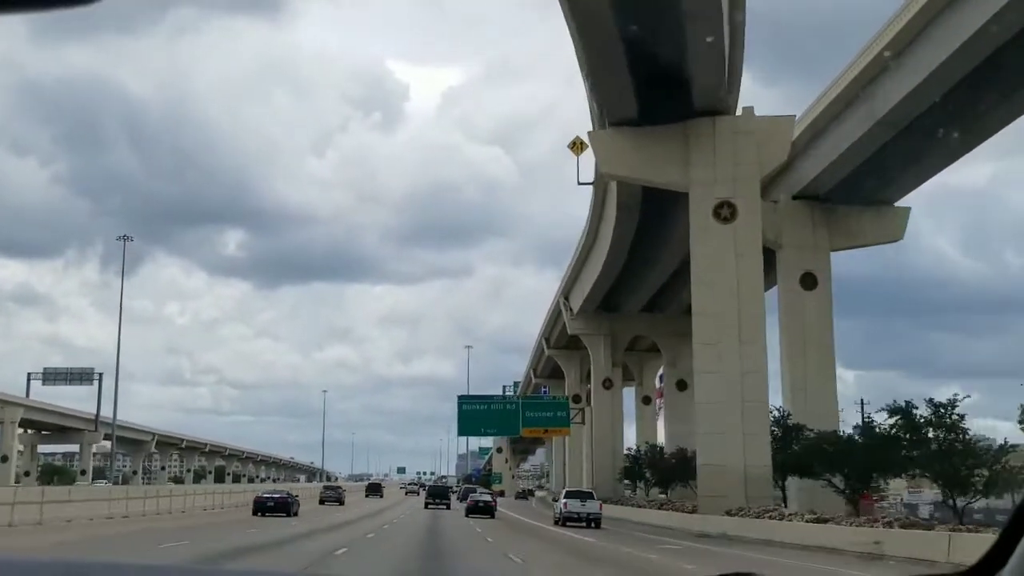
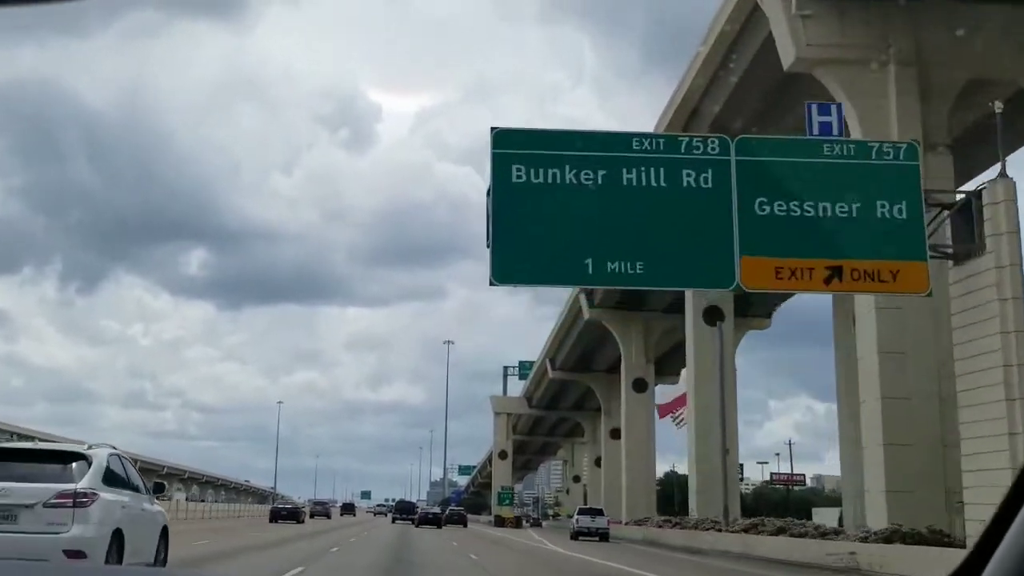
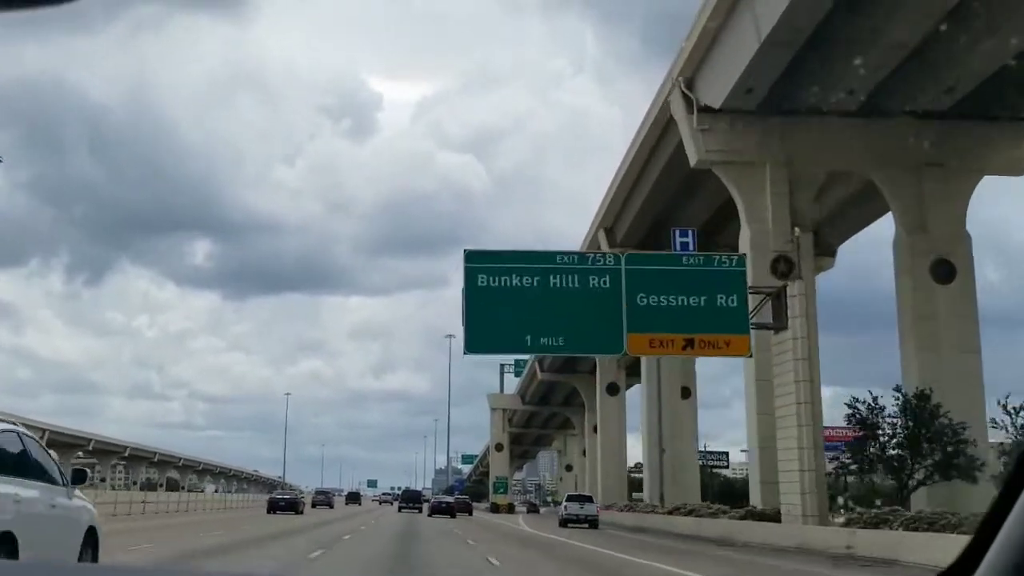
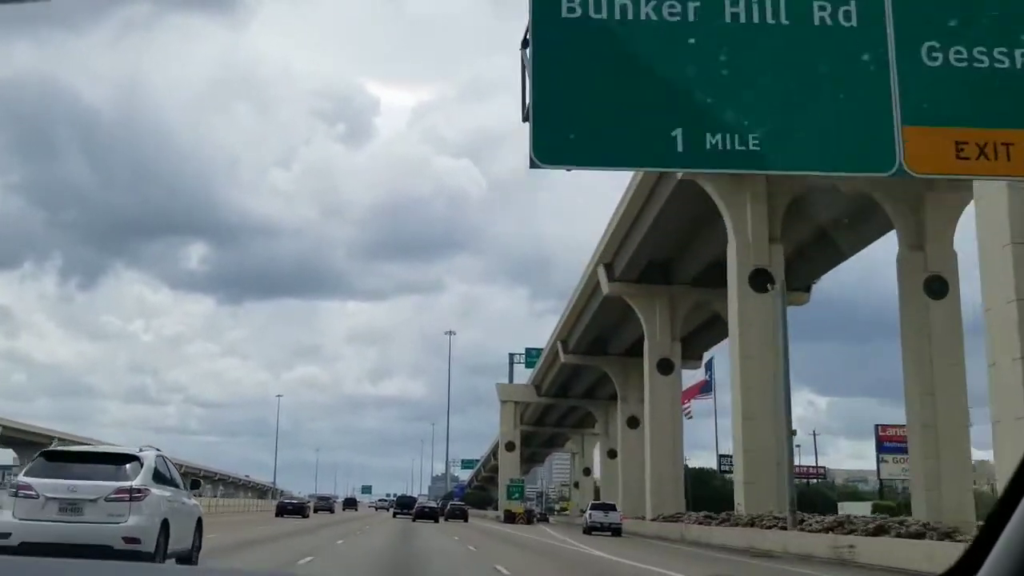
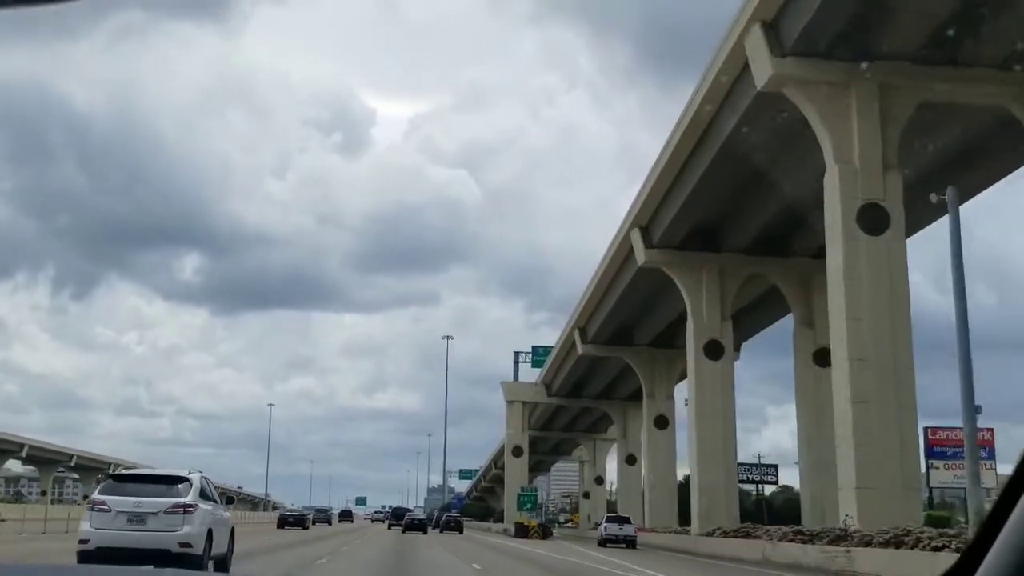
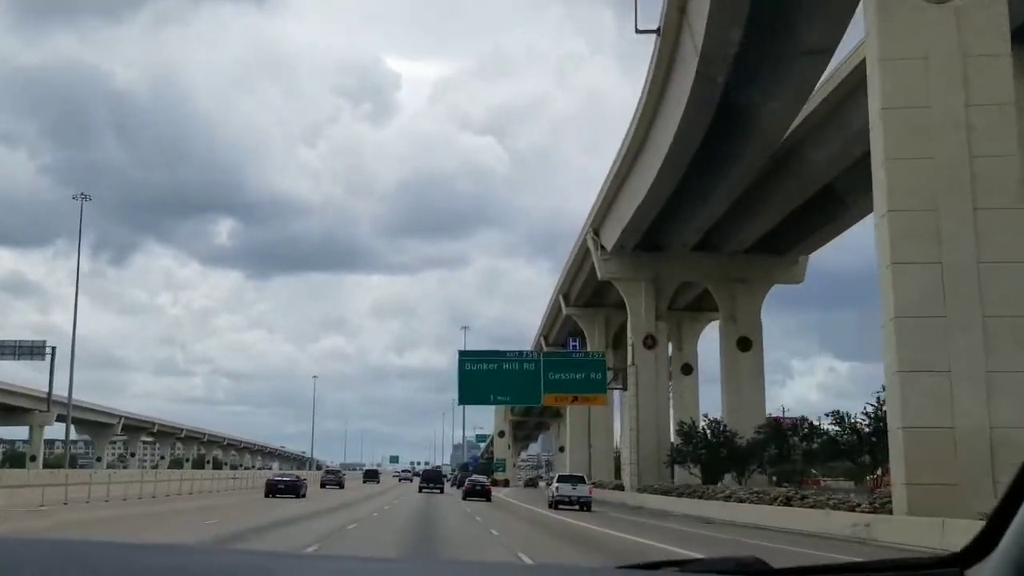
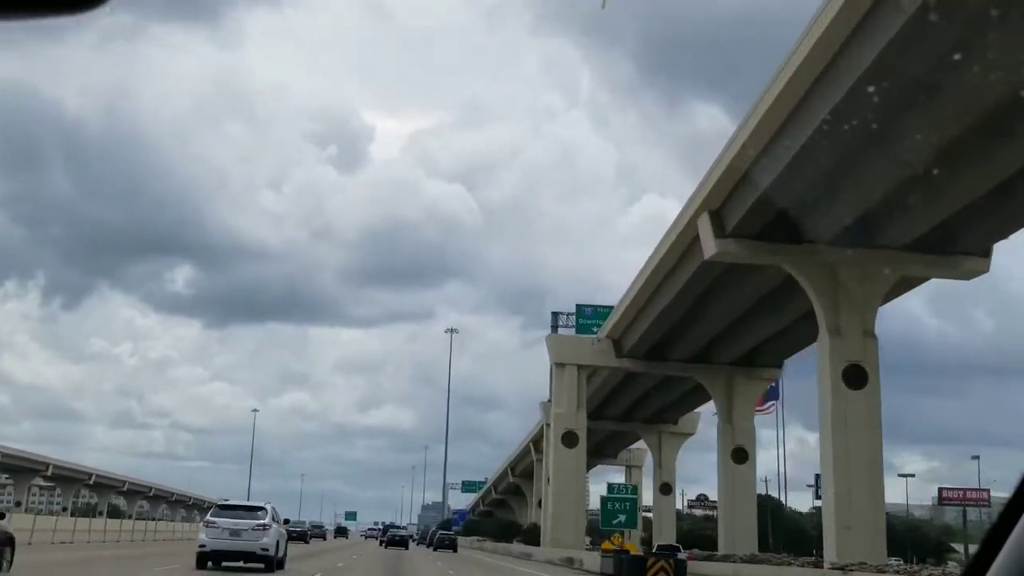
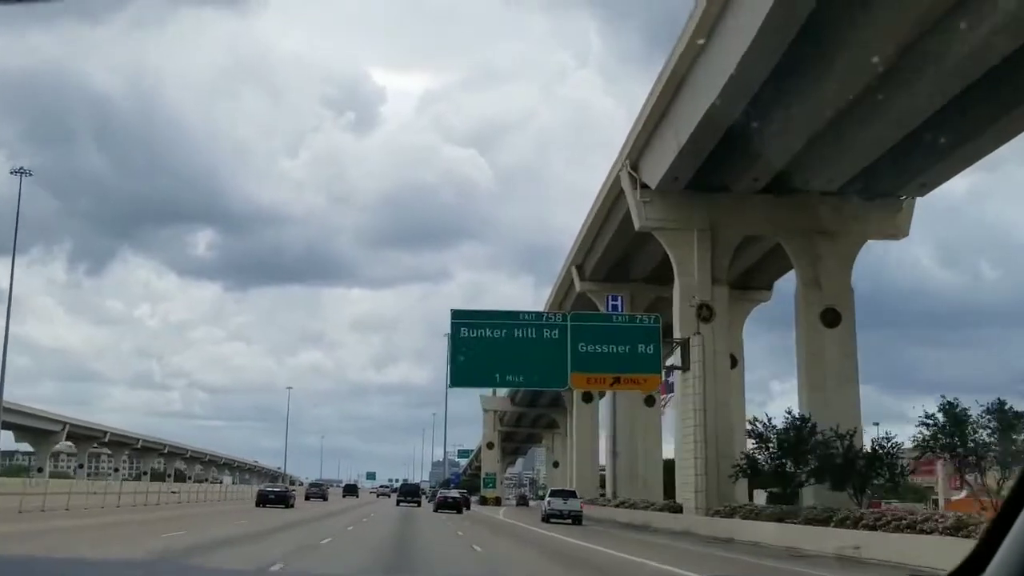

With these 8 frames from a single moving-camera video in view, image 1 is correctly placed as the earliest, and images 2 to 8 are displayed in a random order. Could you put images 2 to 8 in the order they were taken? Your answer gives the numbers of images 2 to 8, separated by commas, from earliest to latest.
6, 8, 3, 2, 4, 5, 7
